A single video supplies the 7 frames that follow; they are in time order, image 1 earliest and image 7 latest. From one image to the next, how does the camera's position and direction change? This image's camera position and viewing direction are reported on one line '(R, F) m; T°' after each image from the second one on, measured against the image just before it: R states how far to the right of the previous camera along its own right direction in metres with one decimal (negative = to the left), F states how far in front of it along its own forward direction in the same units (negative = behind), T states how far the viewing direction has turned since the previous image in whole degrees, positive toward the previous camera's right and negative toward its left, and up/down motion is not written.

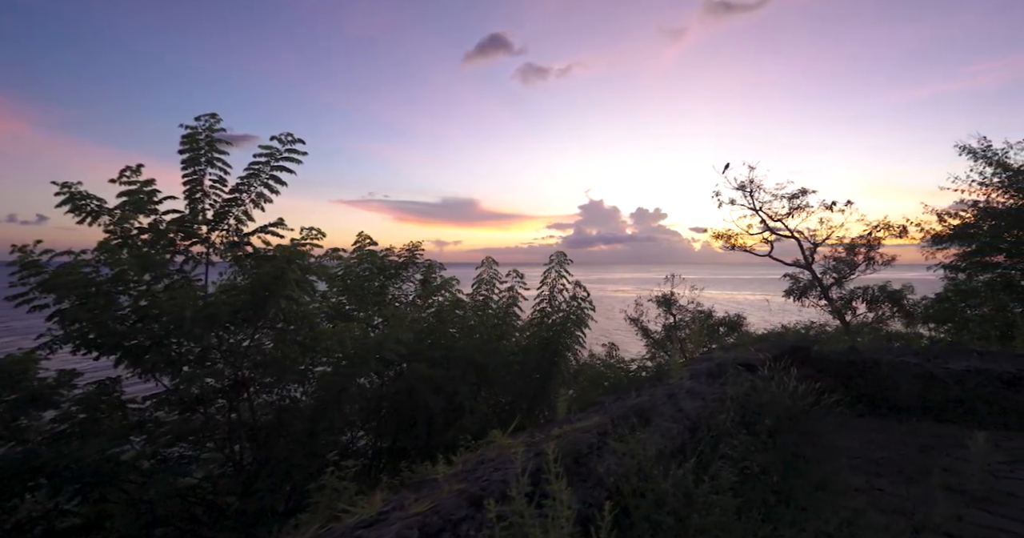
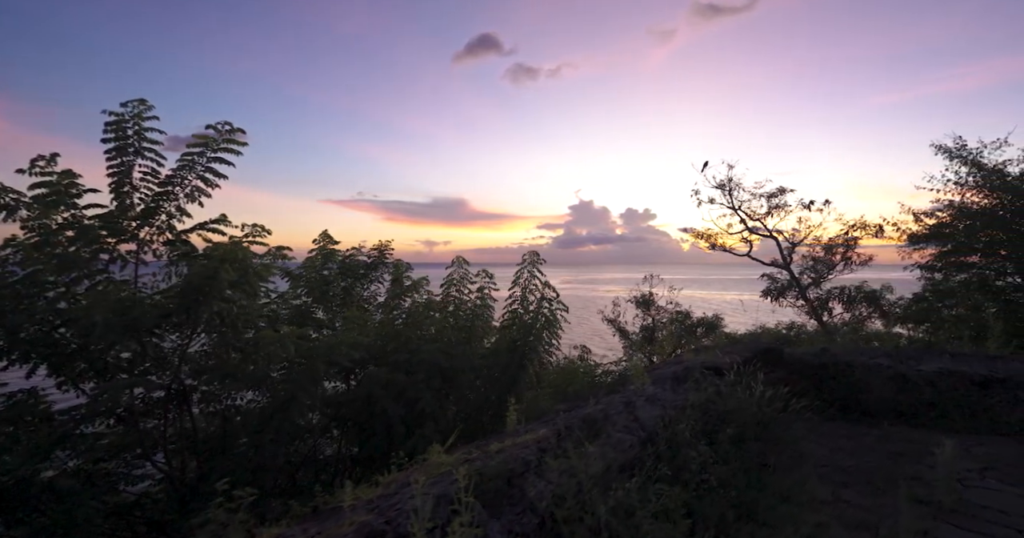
(+0.4, +0.3) m; +1°
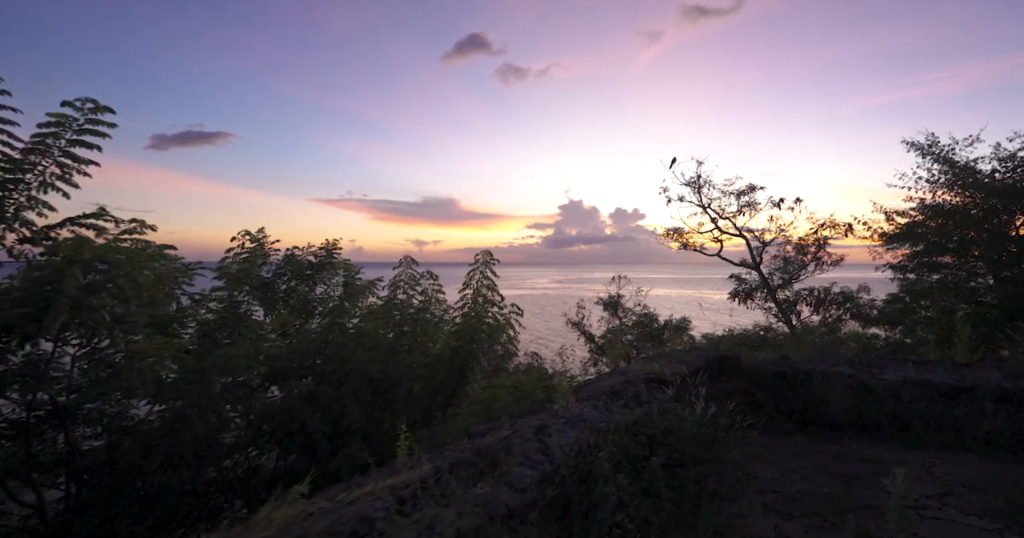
(+0.8, +0.7) m; +1°
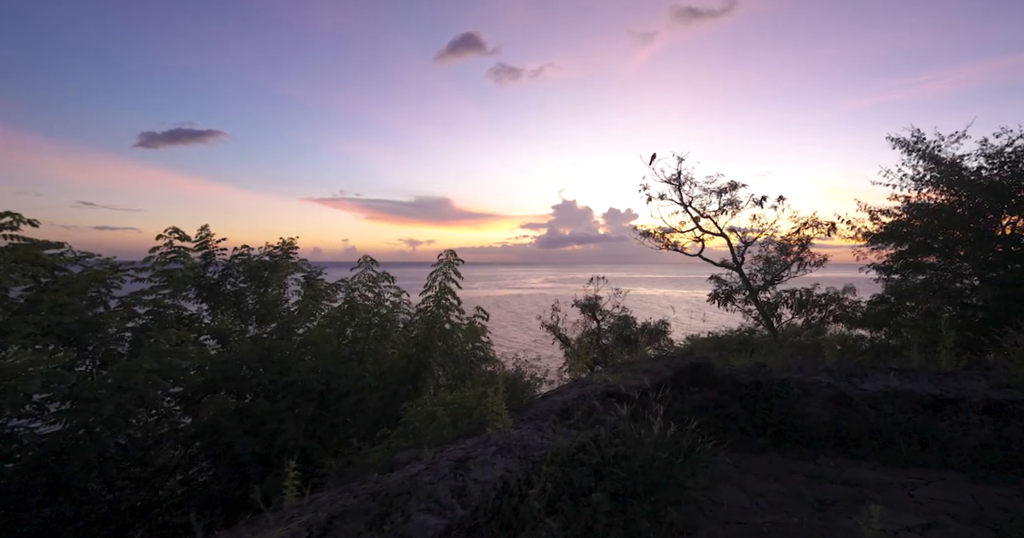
(+0.5, +0.6) m; +1°
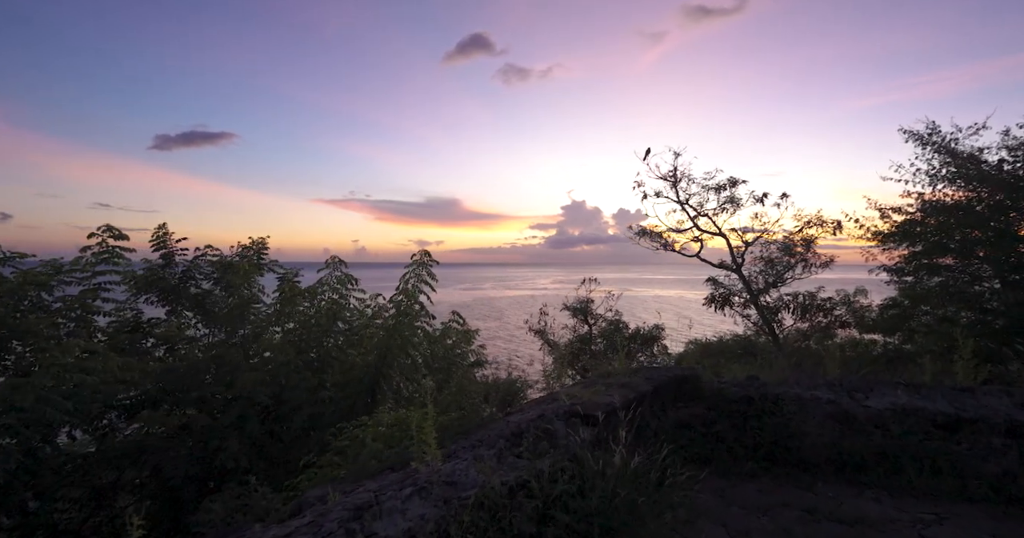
(+0.6, +0.7) m; -1°
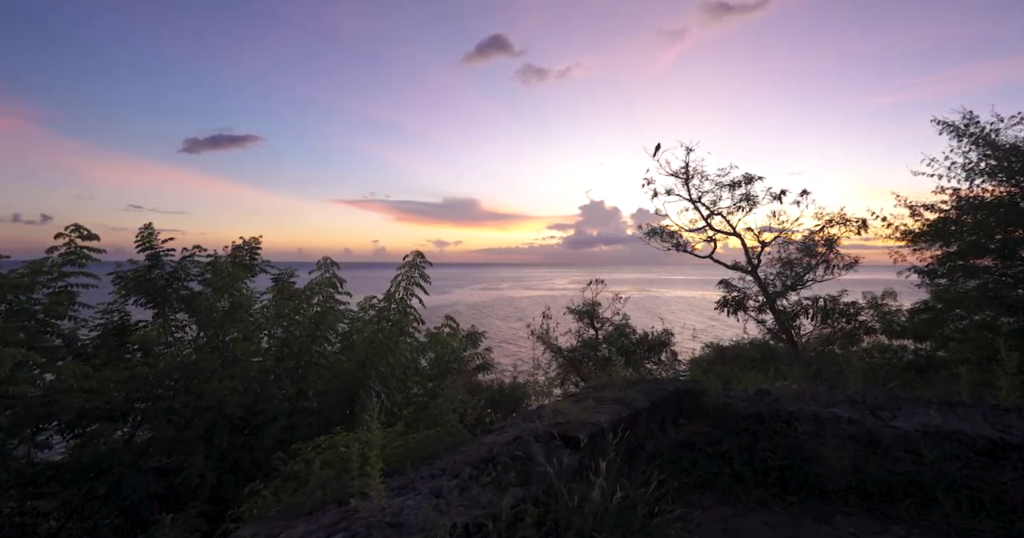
(+0.4, +0.6) m; -2°
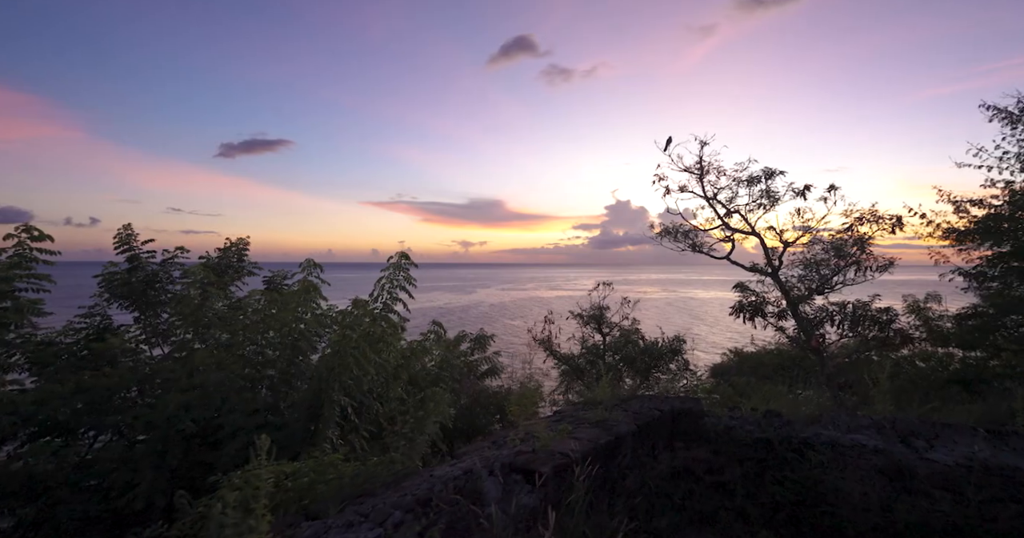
(+0.5, +0.7) m; -3°
